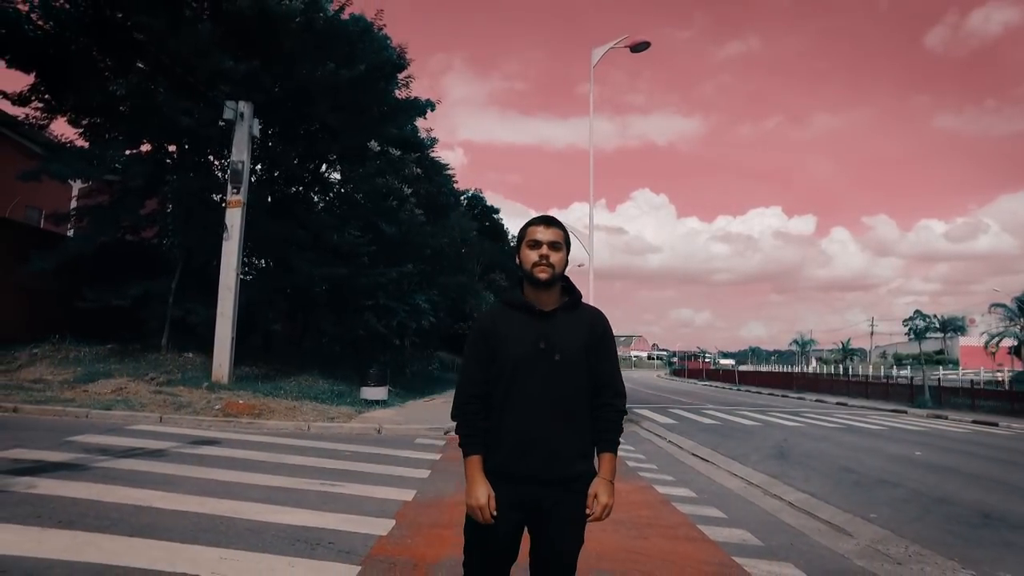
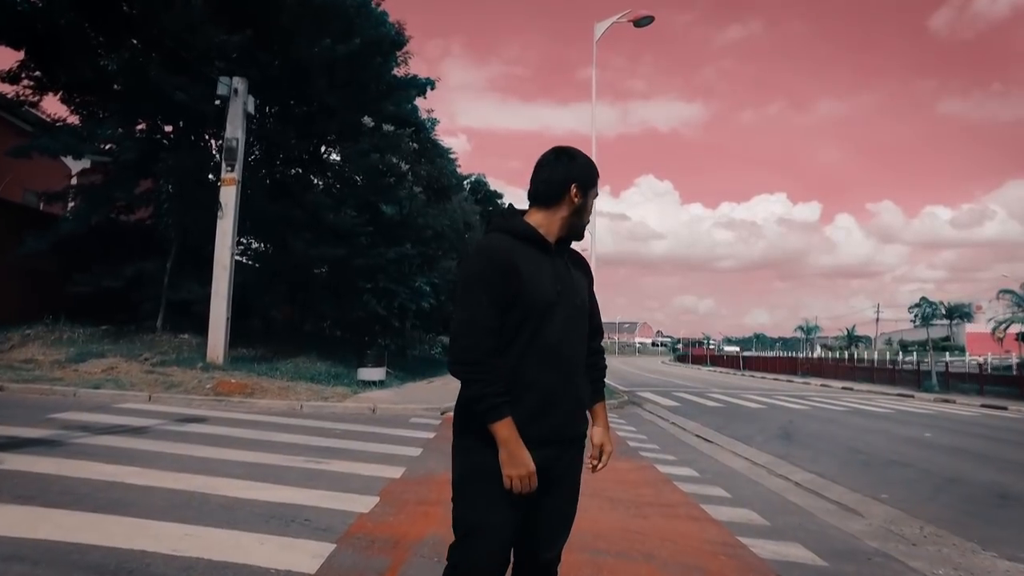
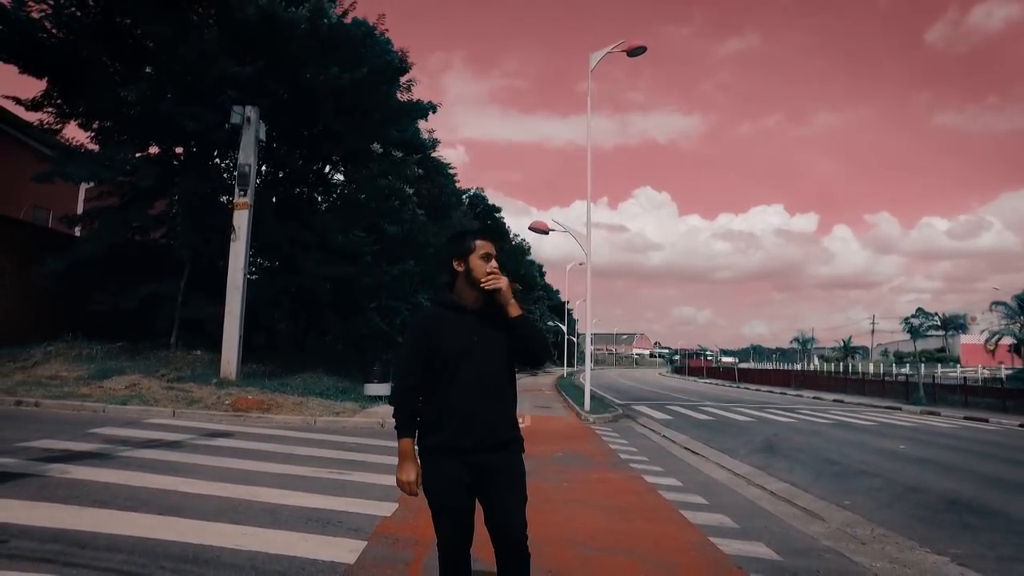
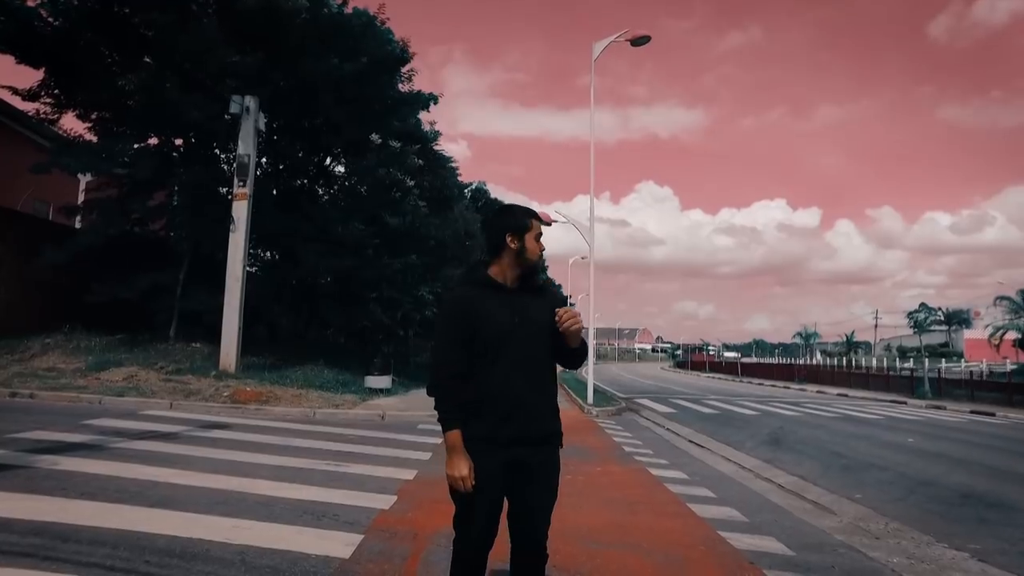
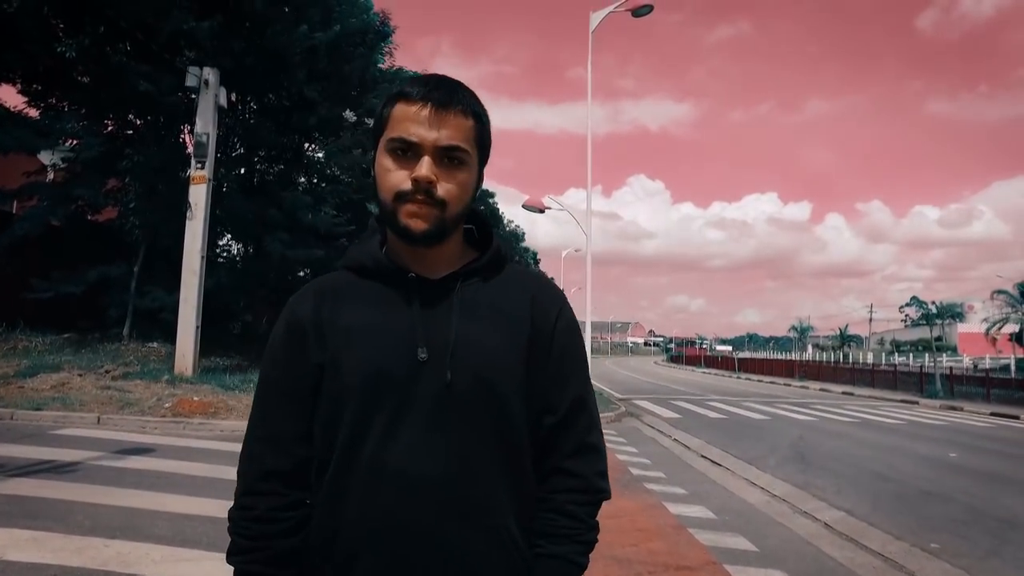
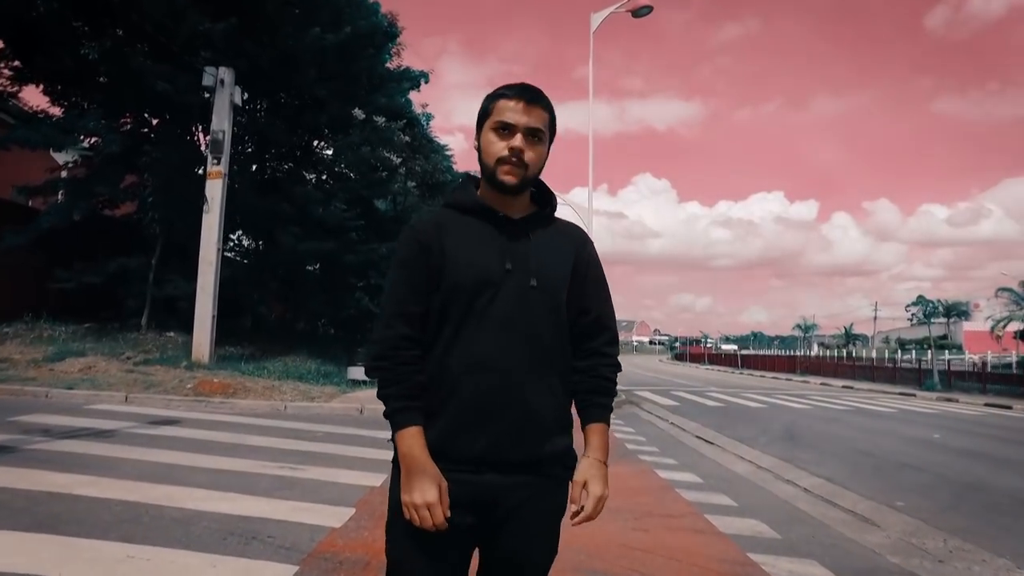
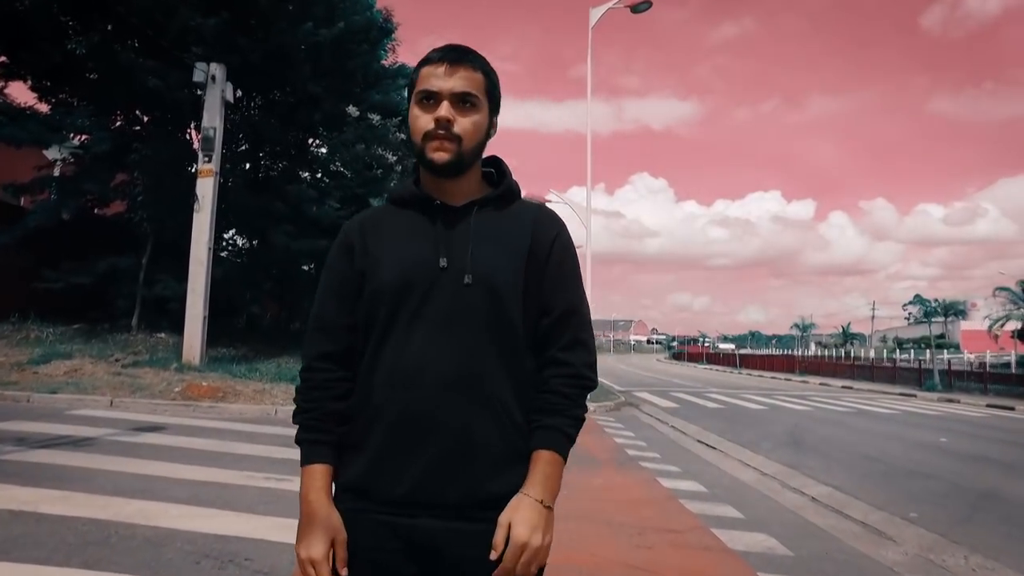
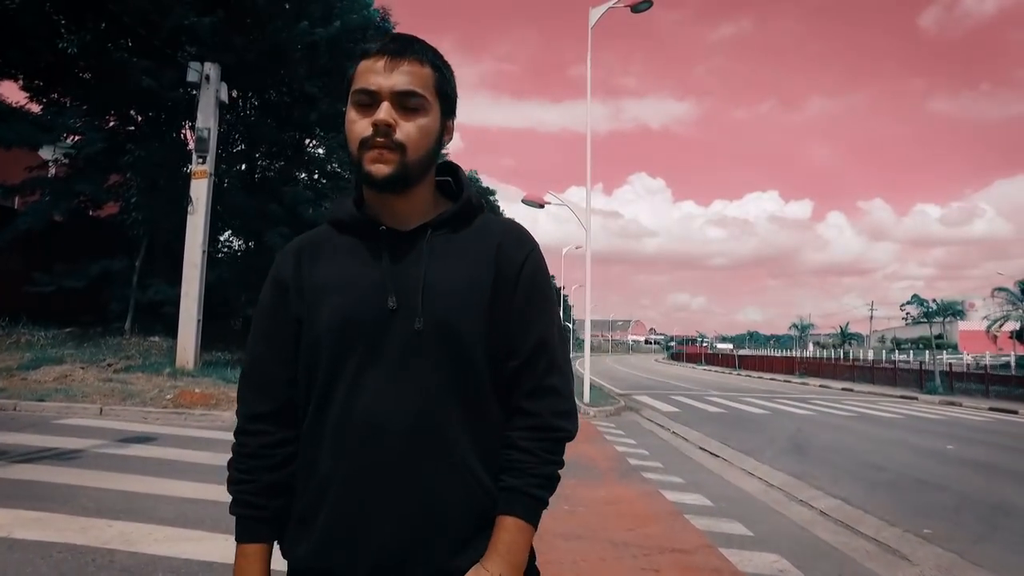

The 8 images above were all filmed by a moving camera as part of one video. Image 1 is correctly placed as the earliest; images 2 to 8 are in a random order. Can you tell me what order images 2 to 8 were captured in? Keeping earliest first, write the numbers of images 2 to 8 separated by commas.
3, 4, 2, 6, 7, 8, 5
